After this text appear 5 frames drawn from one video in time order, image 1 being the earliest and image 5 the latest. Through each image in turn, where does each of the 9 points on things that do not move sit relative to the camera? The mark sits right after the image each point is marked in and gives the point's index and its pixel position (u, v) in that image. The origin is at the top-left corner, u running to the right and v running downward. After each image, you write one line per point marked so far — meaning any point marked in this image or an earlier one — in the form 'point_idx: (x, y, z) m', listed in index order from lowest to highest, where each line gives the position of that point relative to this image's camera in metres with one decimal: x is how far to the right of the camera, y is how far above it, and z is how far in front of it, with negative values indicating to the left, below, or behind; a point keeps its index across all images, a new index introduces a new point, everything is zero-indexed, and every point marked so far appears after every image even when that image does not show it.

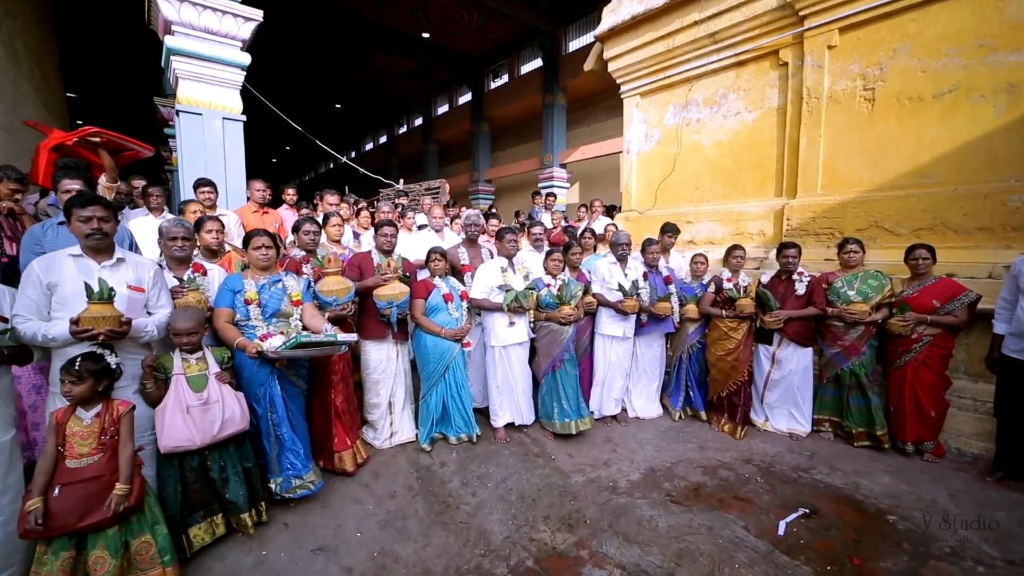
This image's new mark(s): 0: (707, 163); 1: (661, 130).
0: (+3.0, +1.9, +5.9) m
1: (+2.5, +2.7, +6.4) m
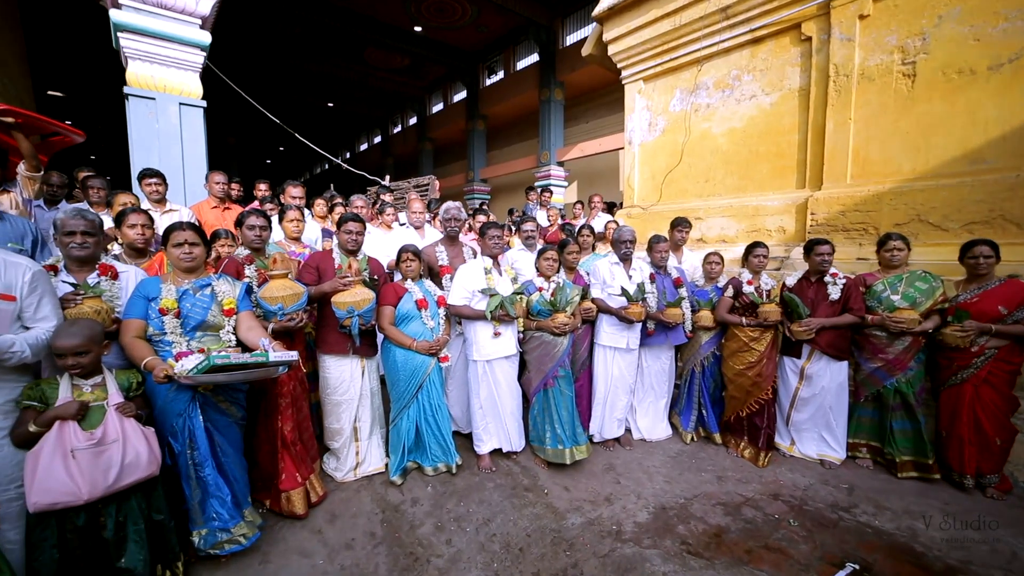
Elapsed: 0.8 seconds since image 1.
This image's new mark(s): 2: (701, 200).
0: (+2.9, +1.9, +5.3) m
1: (+2.4, +2.6, +5.9) m
2: (+2.8, +1.3, +5.5) m
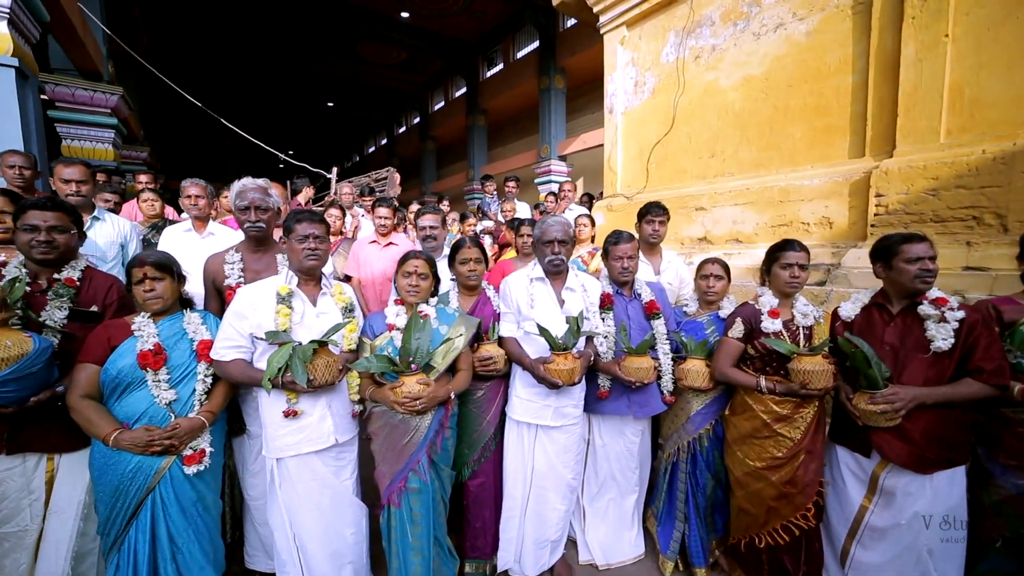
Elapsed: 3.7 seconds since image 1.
0: (+2.1, +1.7, +3.7) m
1: (+1.6, +2.4, +4.3) m
2: (+2.0, +1.1, +3.9) m
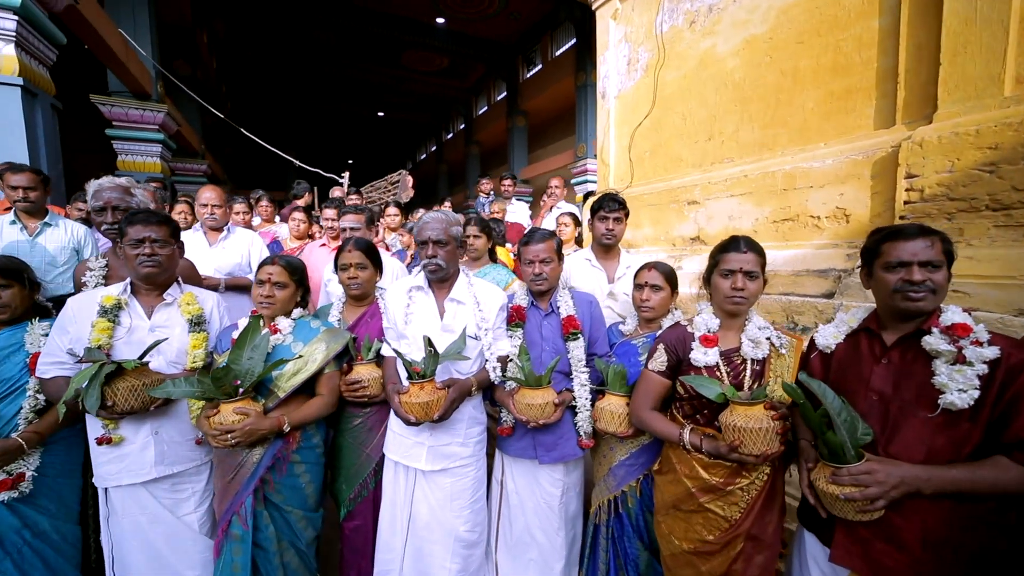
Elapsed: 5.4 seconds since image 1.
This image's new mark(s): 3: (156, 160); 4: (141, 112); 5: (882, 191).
0: (+1.7, +1.6, +3.0) m
1: (+1.3, +2.3, +3.7) m
2: (+1.6, +1.0, +3.2) m
3: (-7.6, +2.7, +8.1) m
4: (-7.5, +3.5, +7.6) m
5: (+2.1, +0.6, +2.2) m
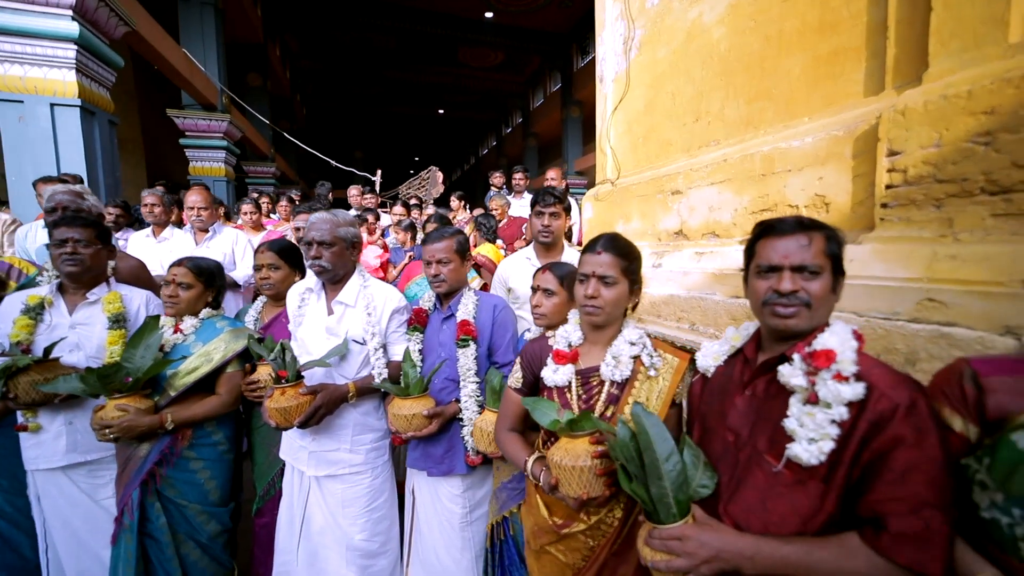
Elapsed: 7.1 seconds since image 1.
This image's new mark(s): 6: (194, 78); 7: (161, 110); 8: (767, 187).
0: (+1.4, +1.6, +2.7) m
1: (+1.1, +2.3, +3.3) m
2: (+1.3, +1.0, +2.9) m
3: (-7.1, +2.8, +9.0) m
4: (-7.1, +3.6, +8.5) m
5: (+1.7, +0.5, +1.8) m
6: (-6.7, +4.2, +7.7) m
7: (-8.7, +4.3, +9.3) m
8: (+1.5, +0.6, +2.2) m
